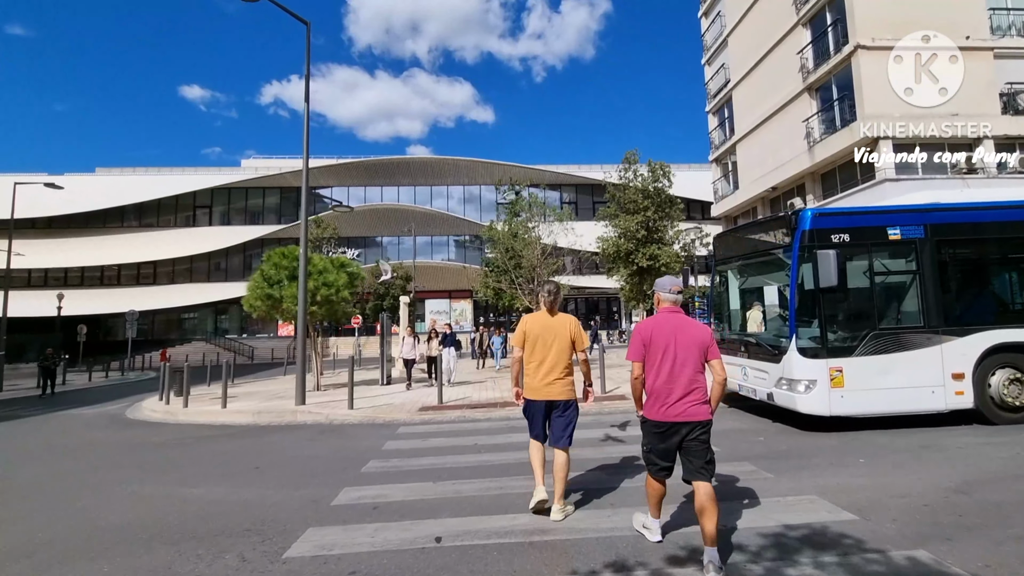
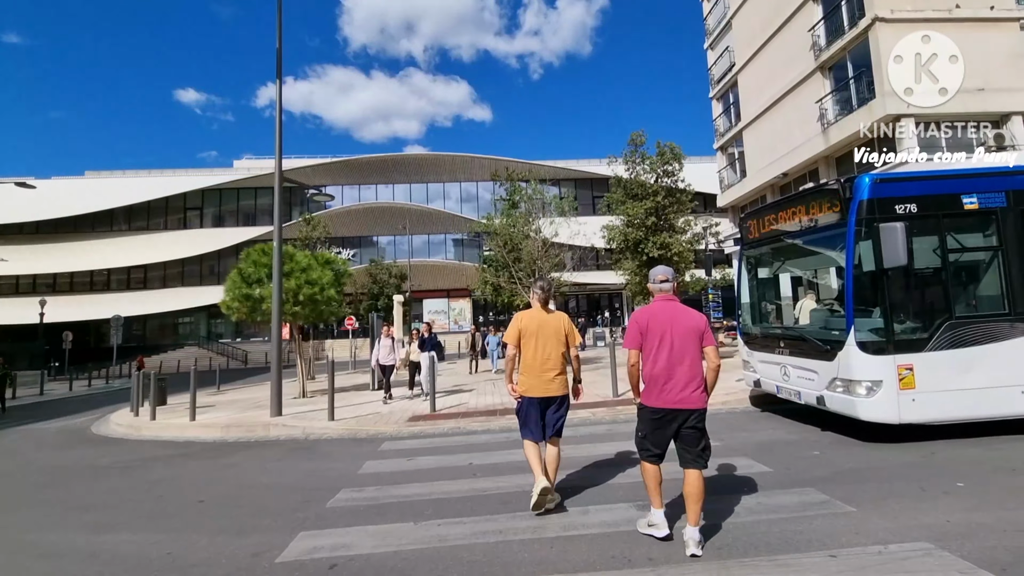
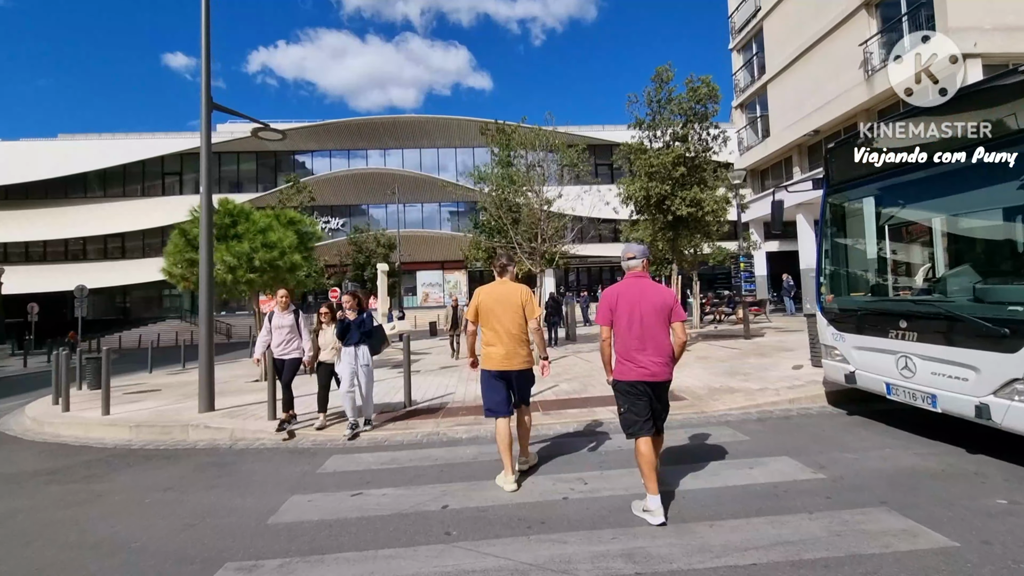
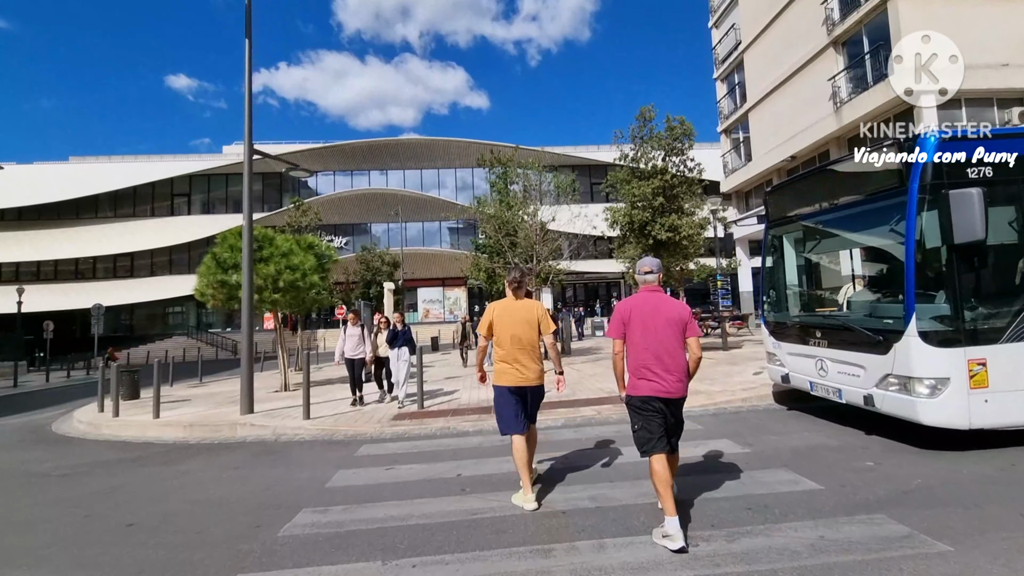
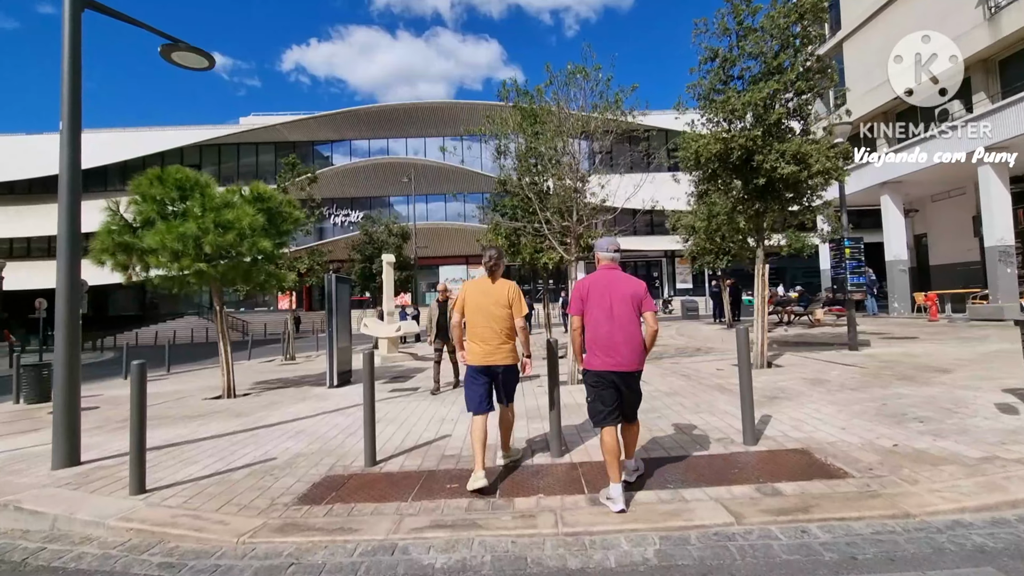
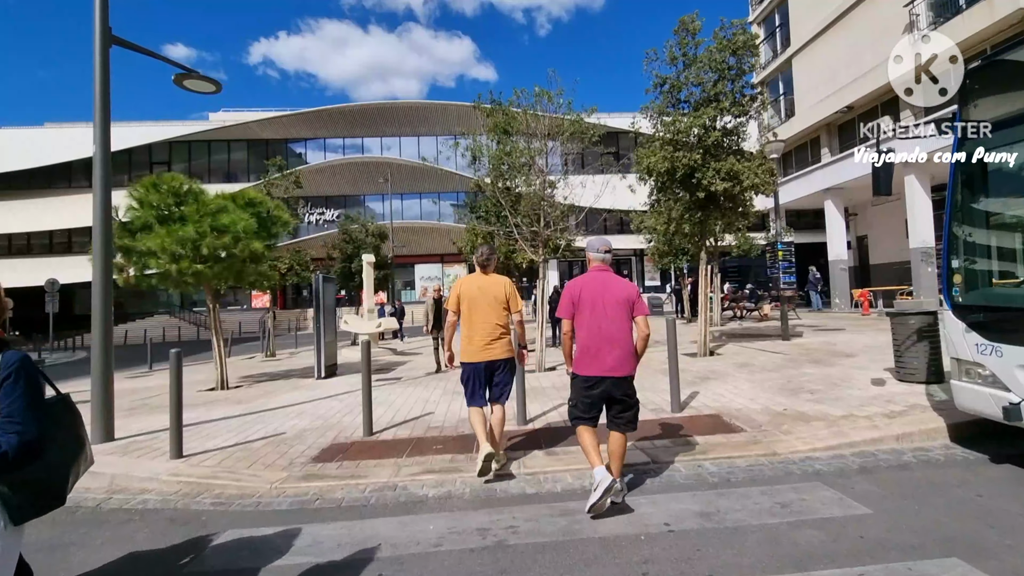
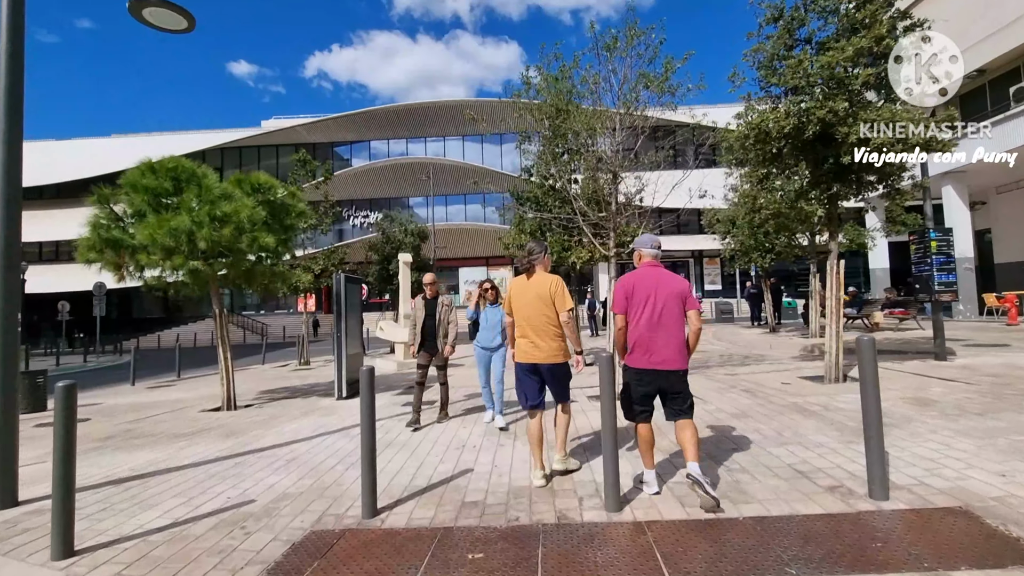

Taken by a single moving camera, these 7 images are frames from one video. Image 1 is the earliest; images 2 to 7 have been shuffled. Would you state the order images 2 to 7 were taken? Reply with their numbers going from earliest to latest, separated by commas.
2, 4, 3, 6, 5, 7
